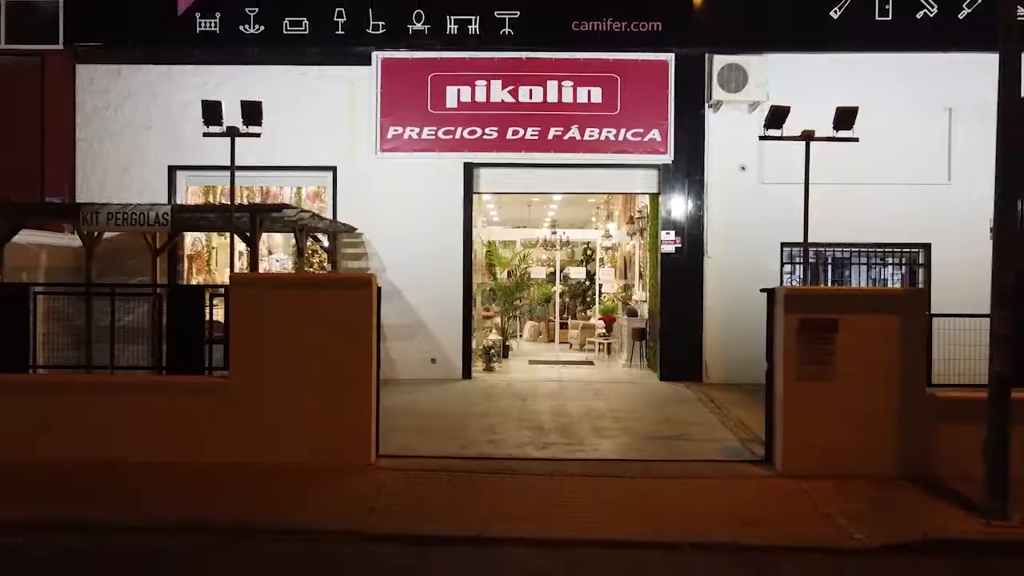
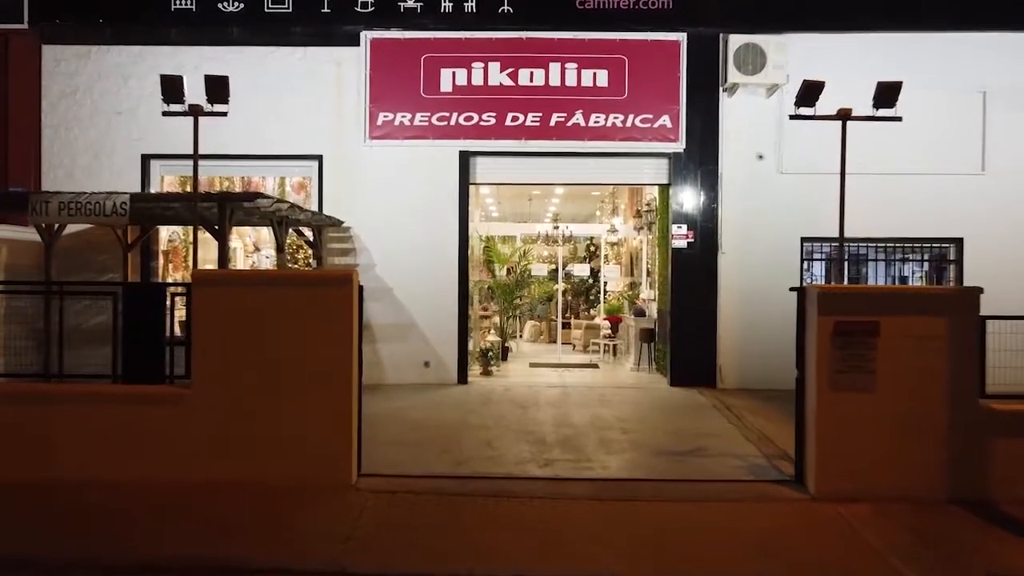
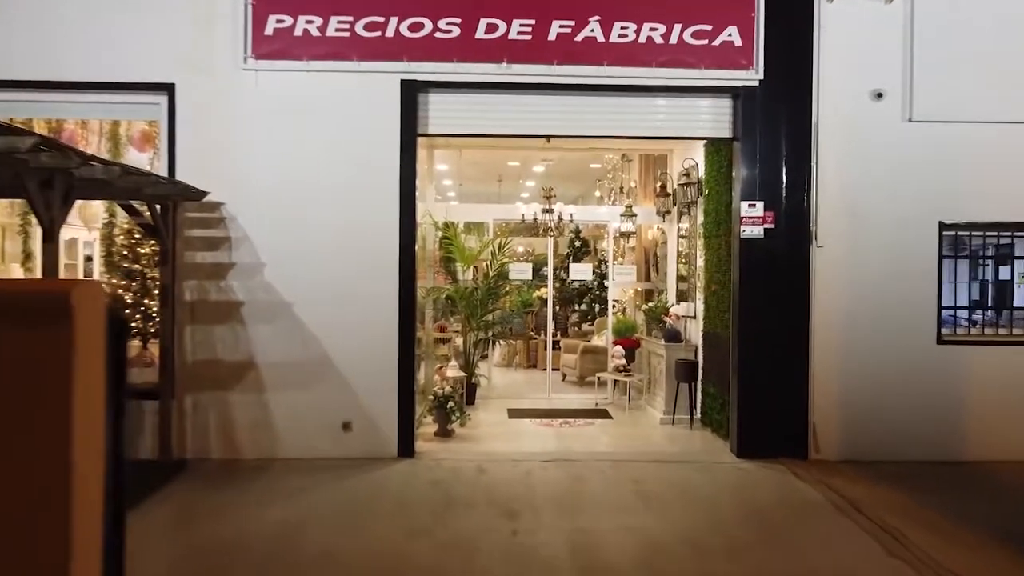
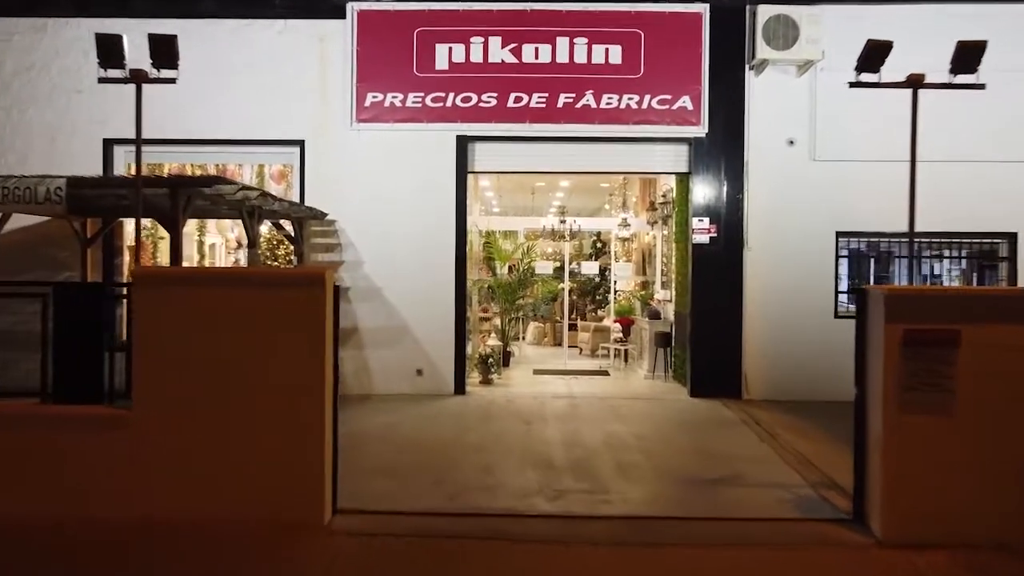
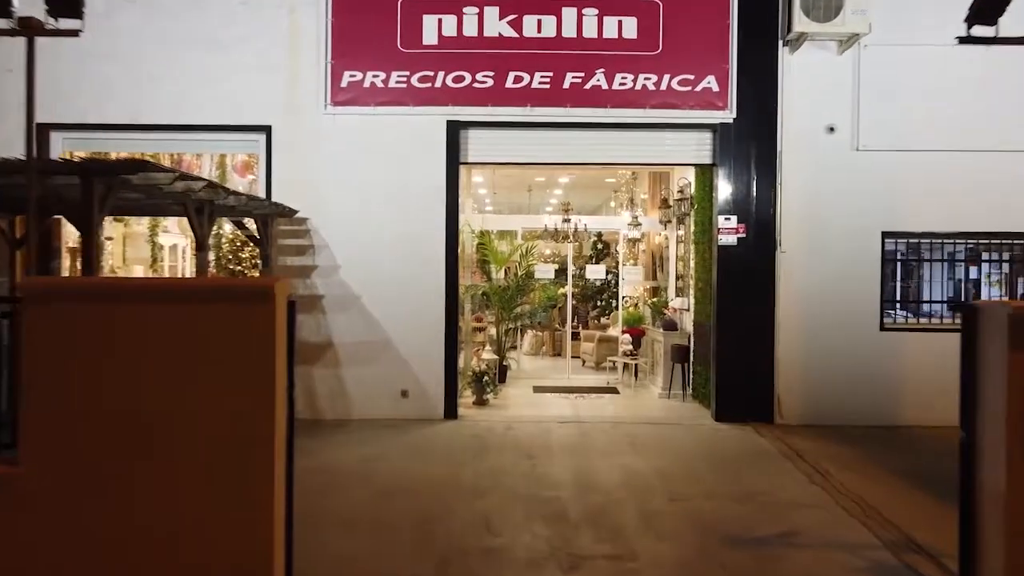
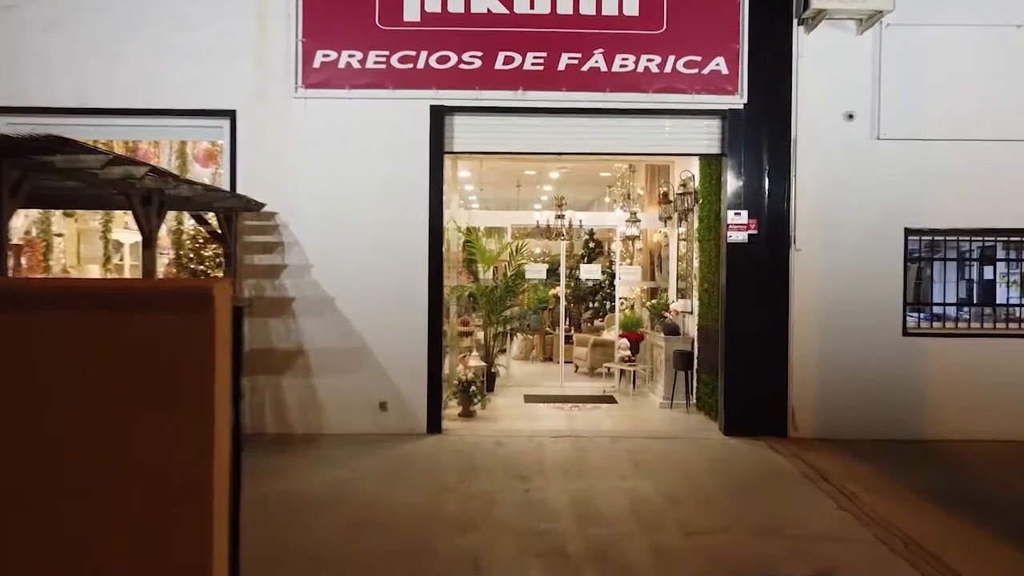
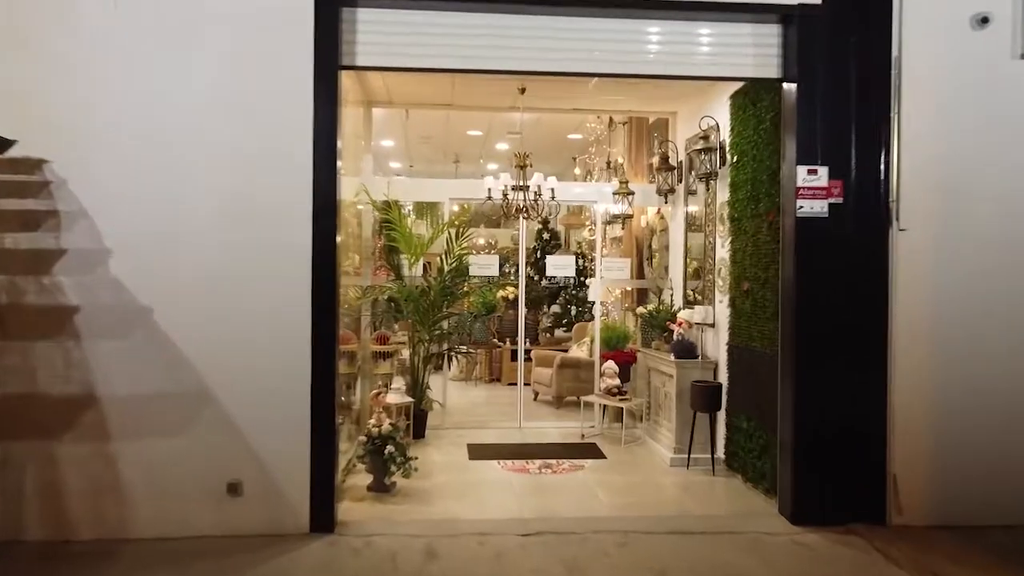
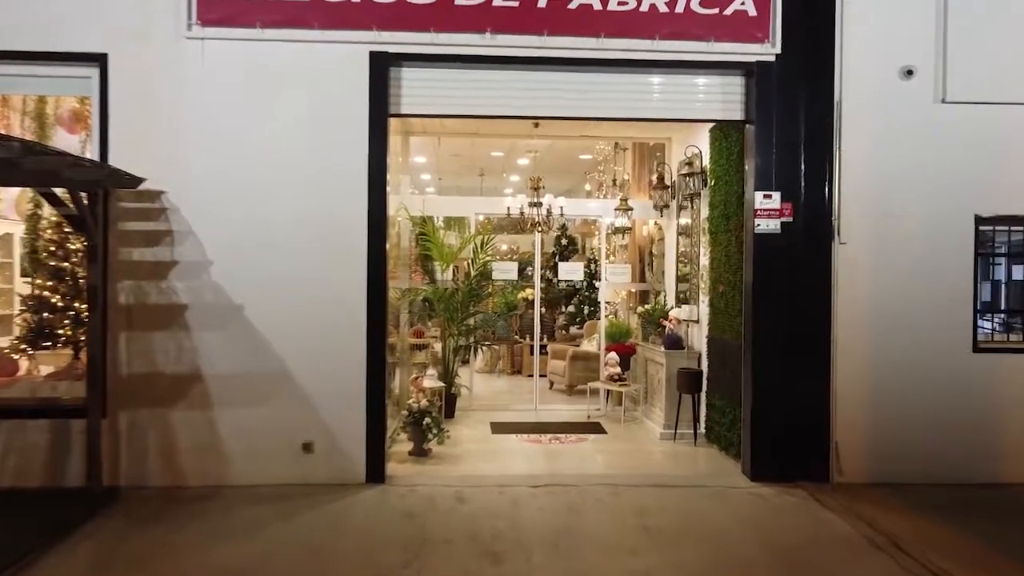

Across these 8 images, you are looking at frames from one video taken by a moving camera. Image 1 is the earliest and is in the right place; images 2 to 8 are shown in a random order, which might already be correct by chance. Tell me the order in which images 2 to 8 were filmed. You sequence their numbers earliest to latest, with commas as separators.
2, 4, 5, 6, 3, 8, 7
